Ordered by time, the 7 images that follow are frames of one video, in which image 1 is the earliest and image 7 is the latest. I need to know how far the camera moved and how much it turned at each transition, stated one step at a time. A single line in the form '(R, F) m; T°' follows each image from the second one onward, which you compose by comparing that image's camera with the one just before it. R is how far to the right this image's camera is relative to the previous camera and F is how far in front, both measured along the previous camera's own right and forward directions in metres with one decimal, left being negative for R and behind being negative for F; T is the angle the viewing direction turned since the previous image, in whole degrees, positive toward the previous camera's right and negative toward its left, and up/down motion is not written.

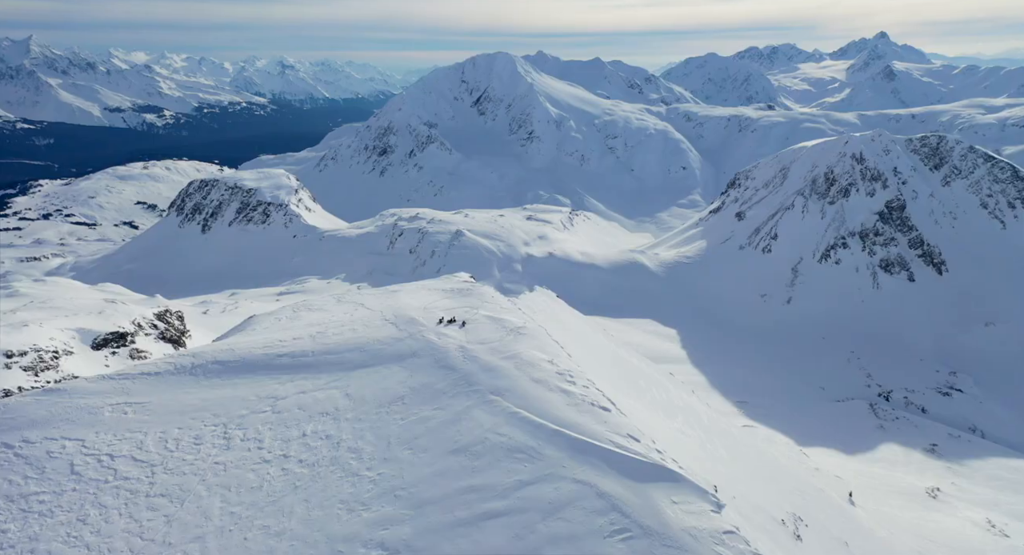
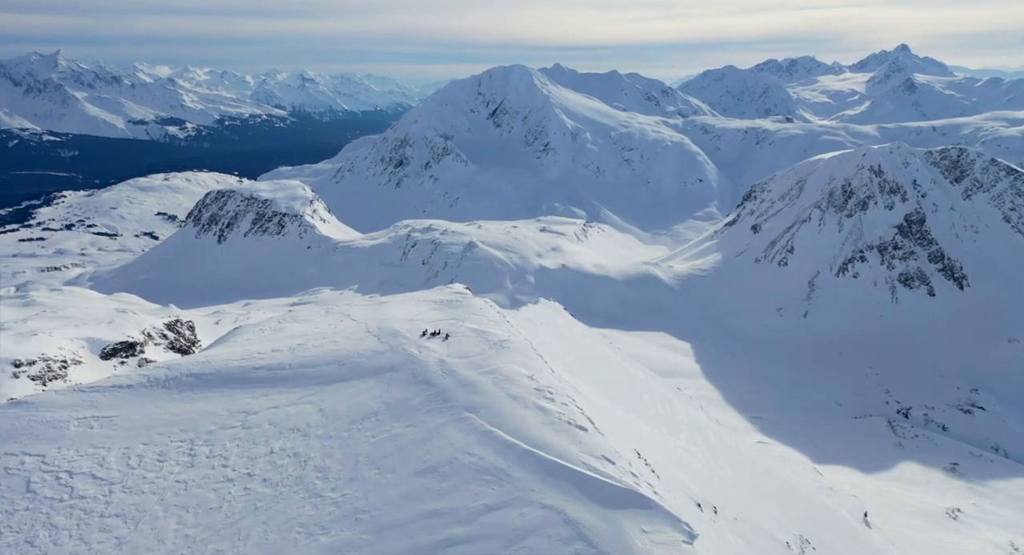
(+1.4, +1.0) m; -1°
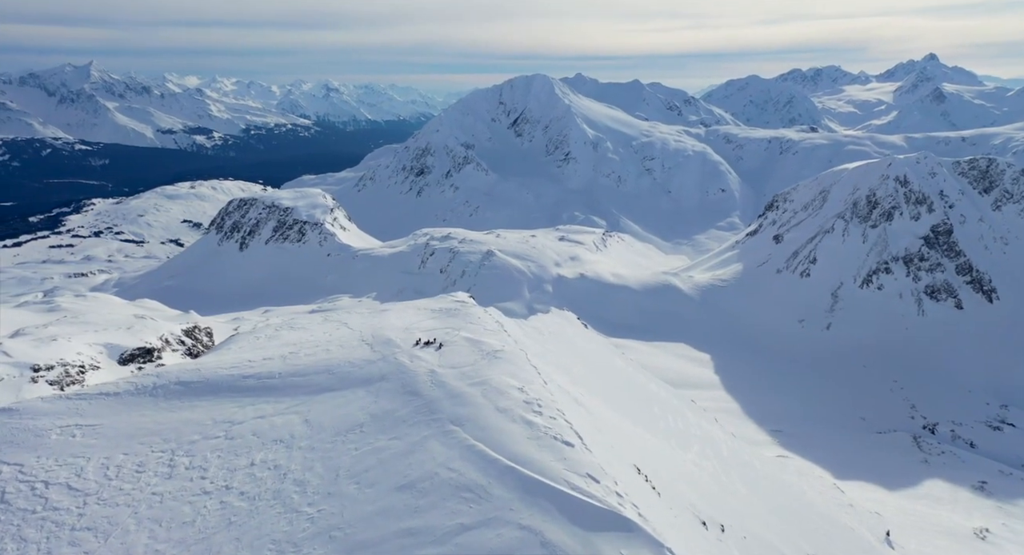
(+1.1, +0.8) m; -2°
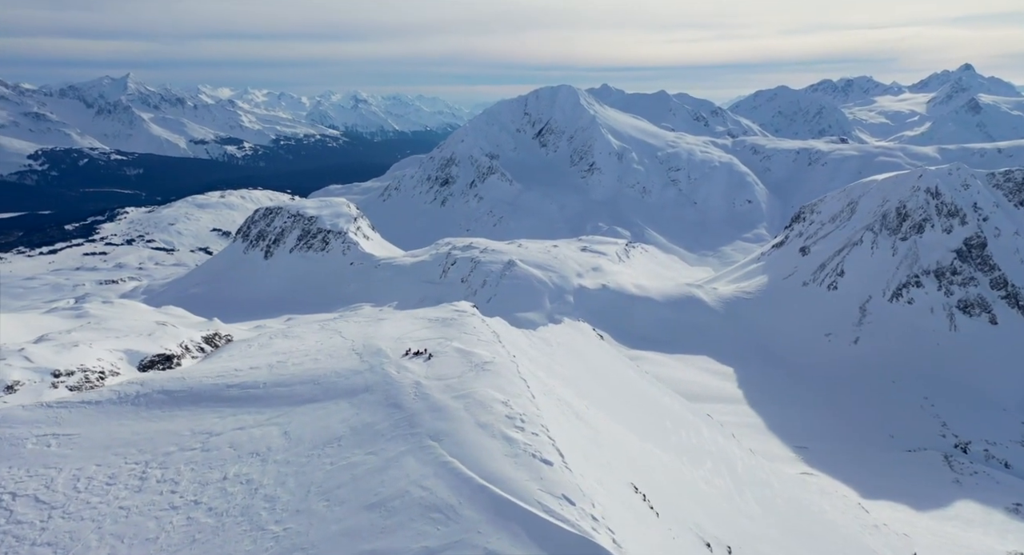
(+1.4, +1.0) m; -2°
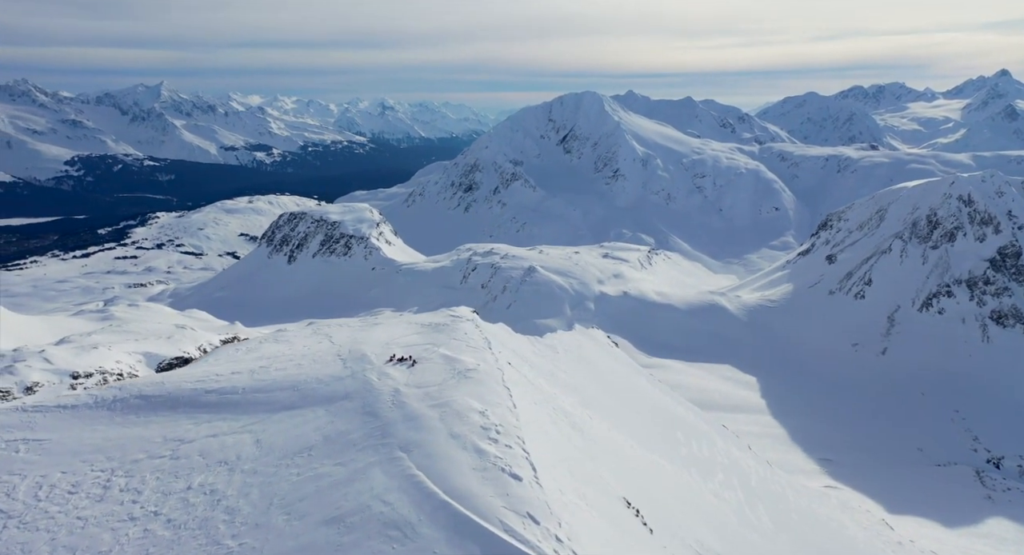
(+1.5, +1.1) m; -2°
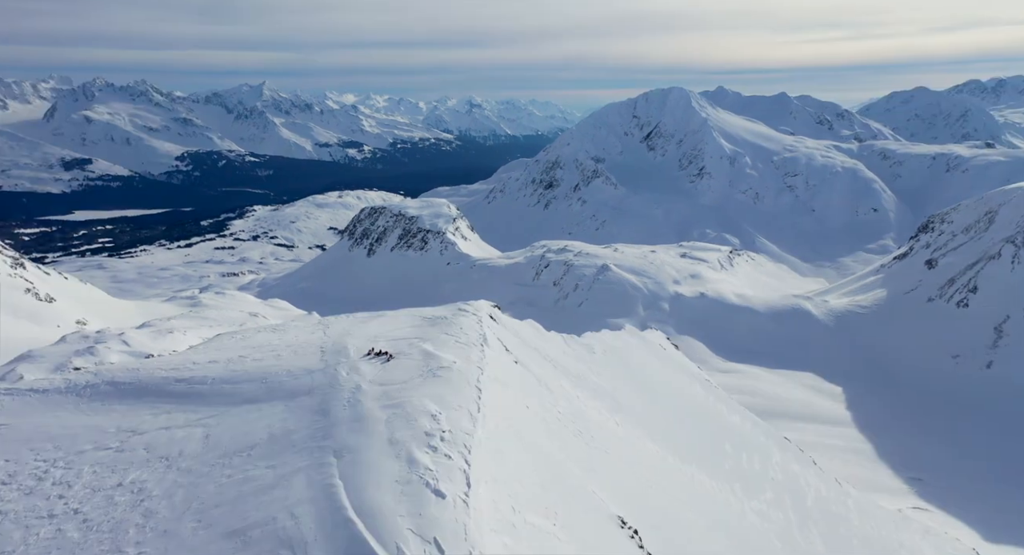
(+3.6, +3.0) m; -7°
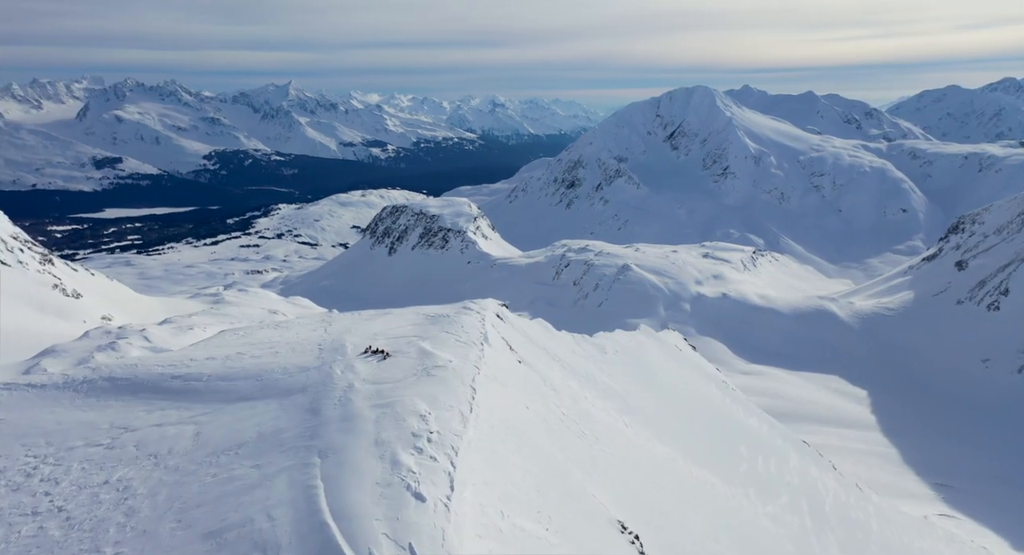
(+0.9, +0.7) m; -2°
